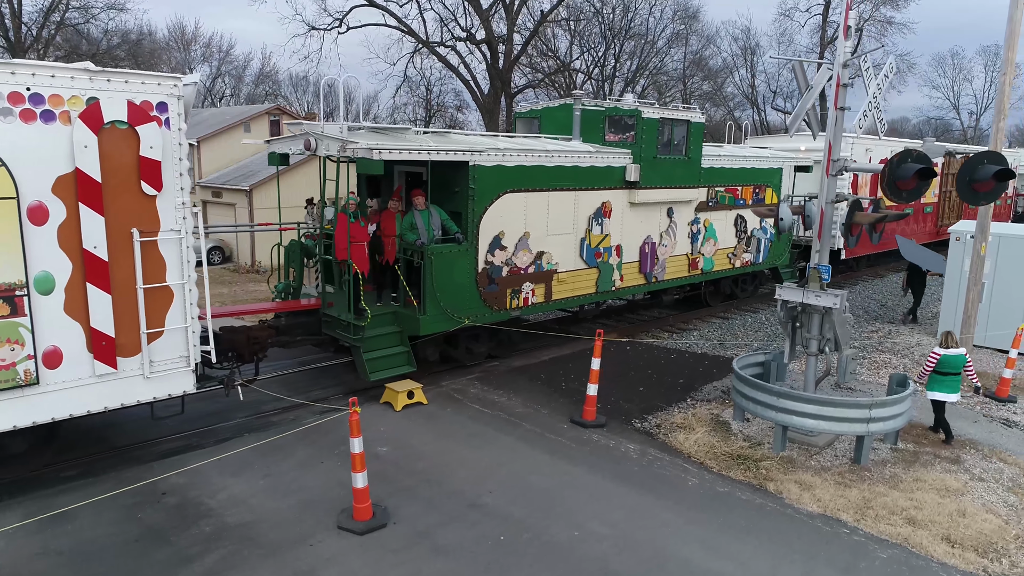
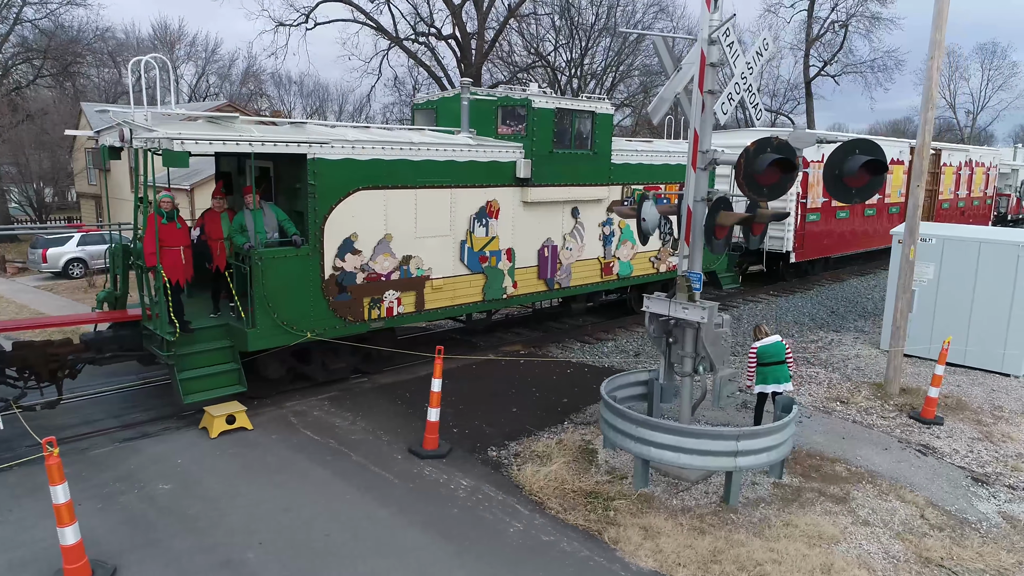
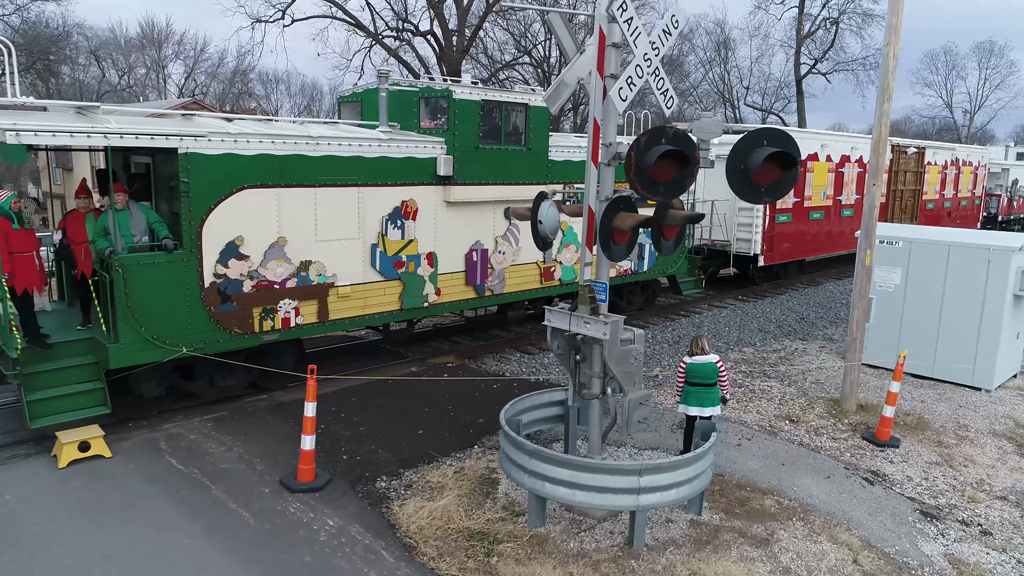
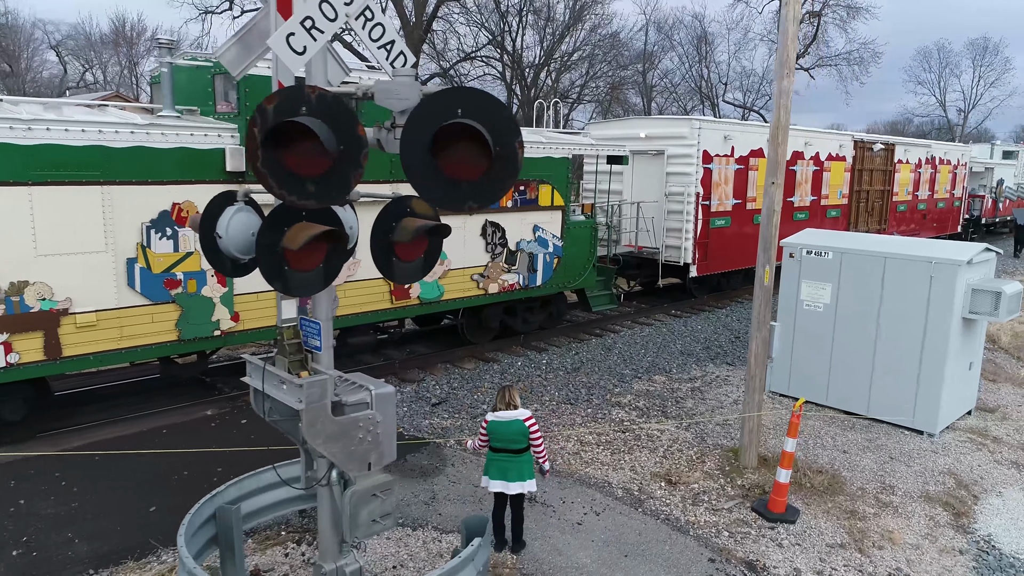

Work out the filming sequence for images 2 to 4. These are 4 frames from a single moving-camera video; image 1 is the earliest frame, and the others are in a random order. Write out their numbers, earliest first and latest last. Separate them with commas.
2, 3, 4
